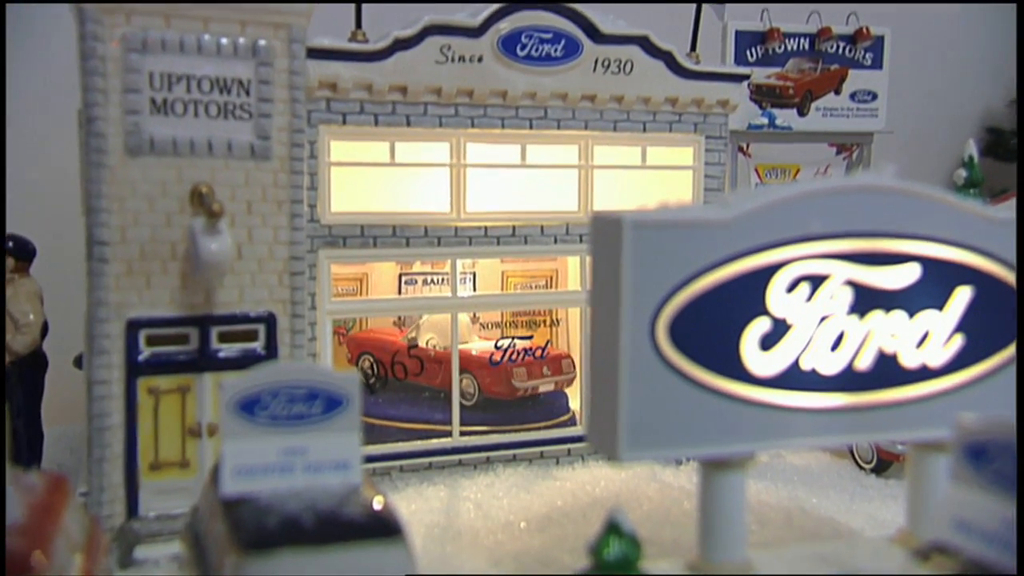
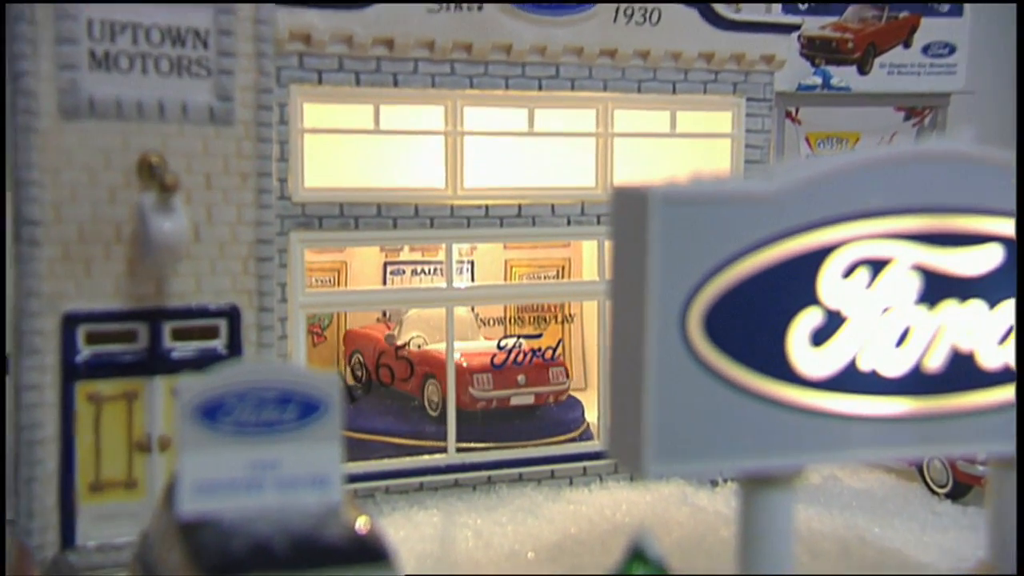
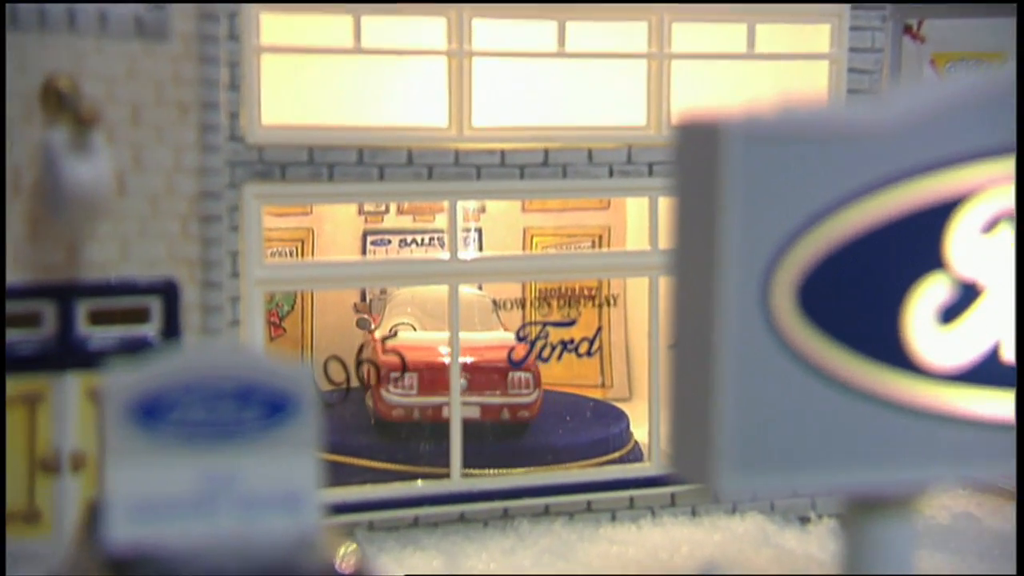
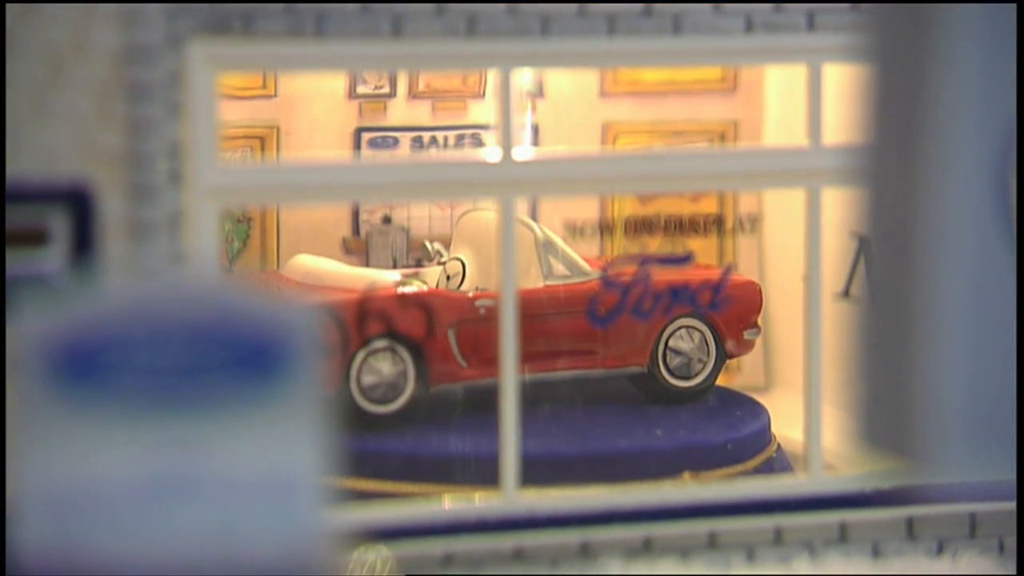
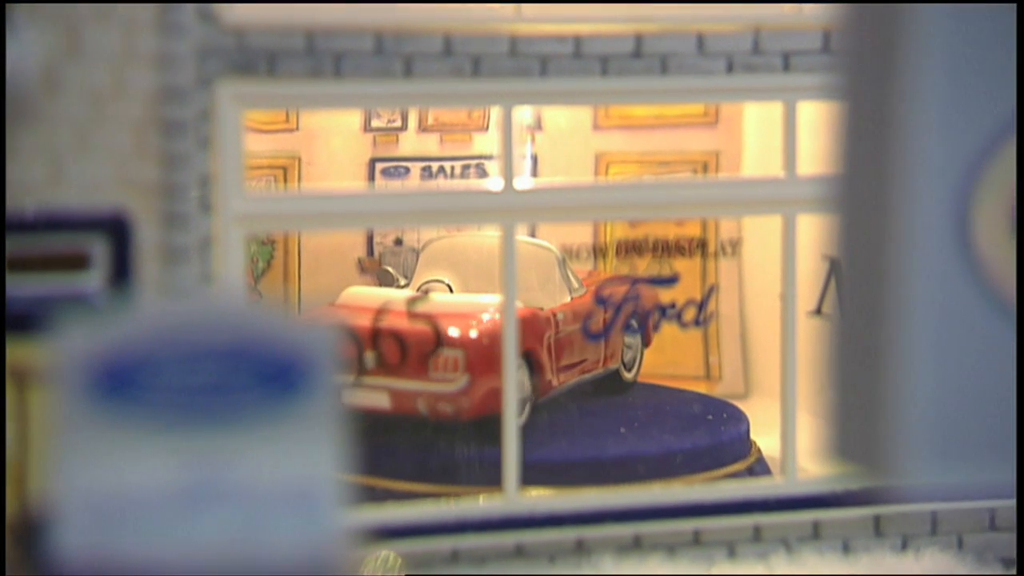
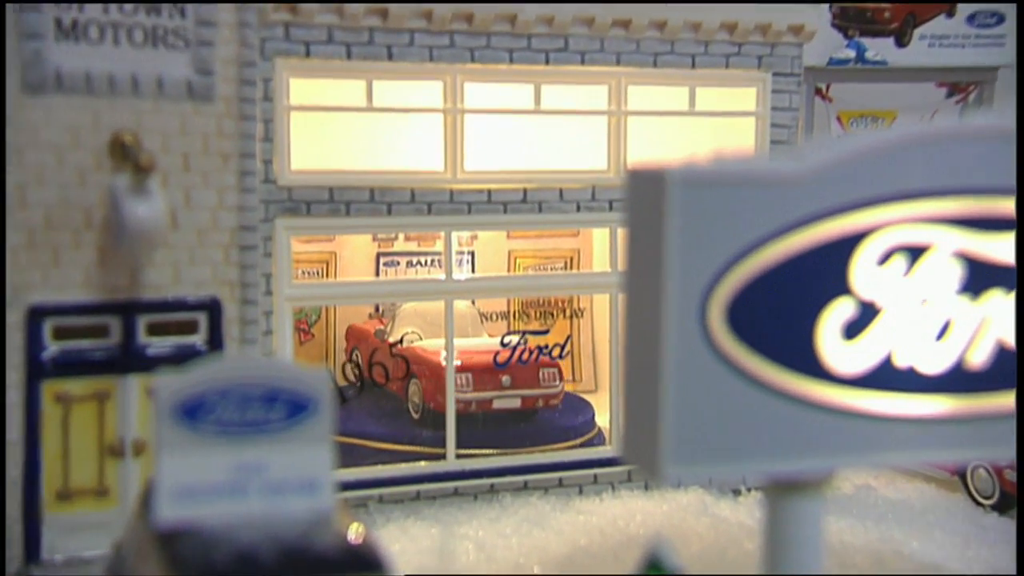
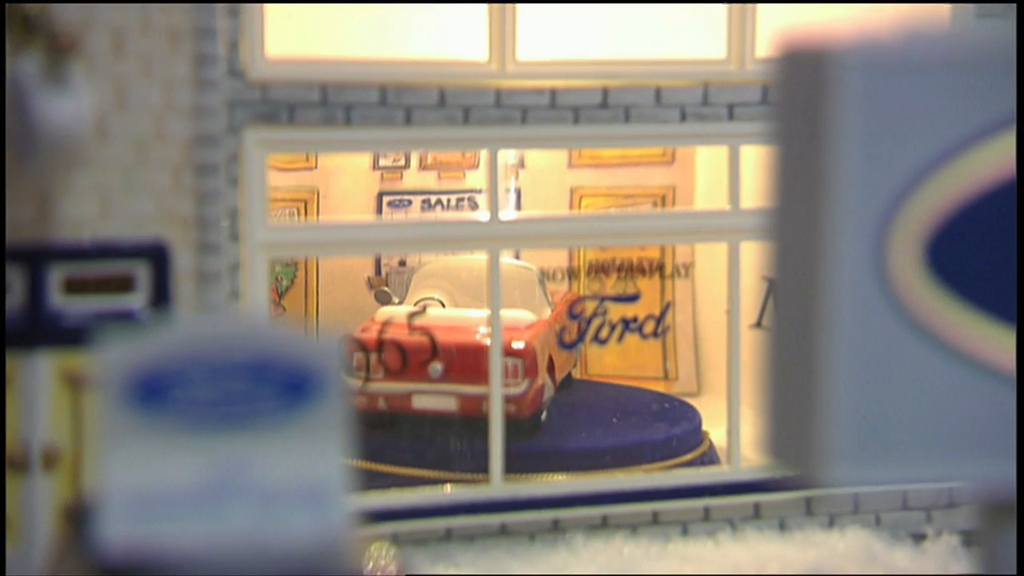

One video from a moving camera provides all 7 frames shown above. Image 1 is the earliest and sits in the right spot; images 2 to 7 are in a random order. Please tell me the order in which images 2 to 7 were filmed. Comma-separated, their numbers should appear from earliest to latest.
2, 6, 3, 7, 5, 4
